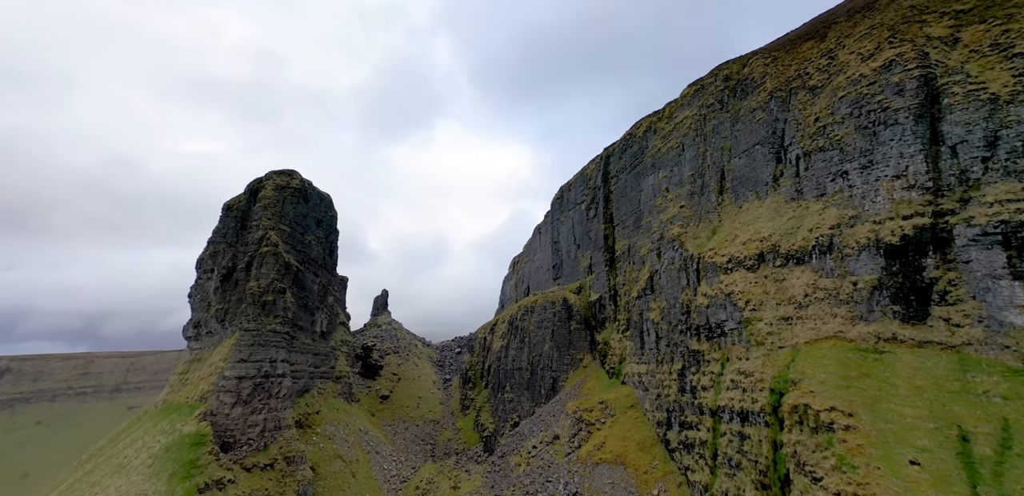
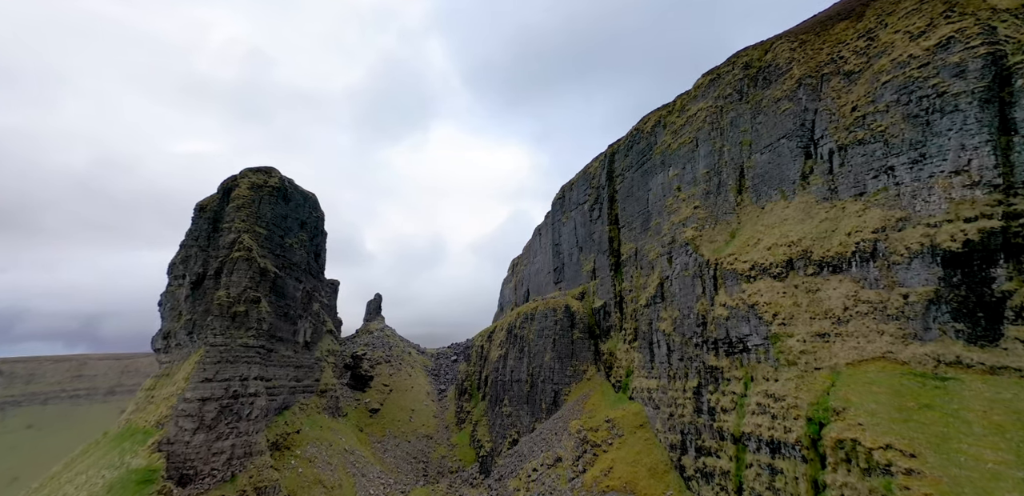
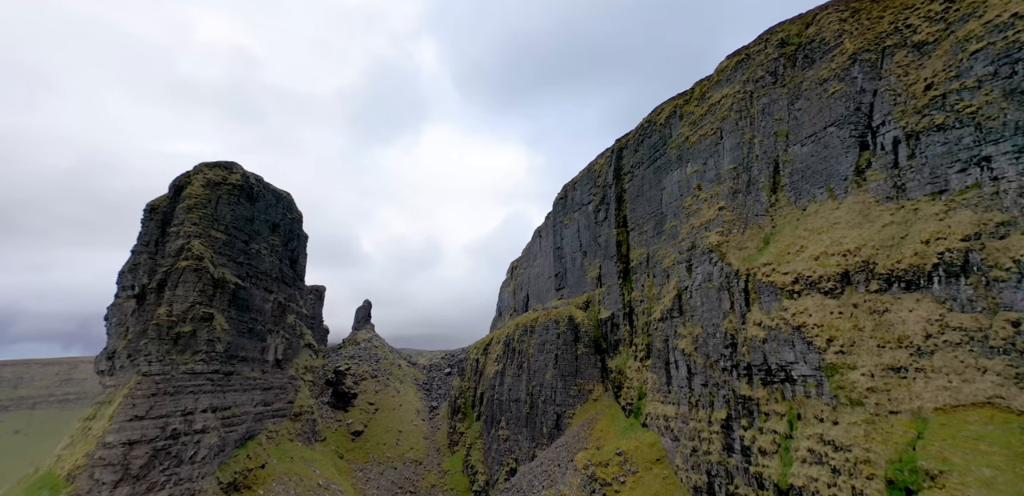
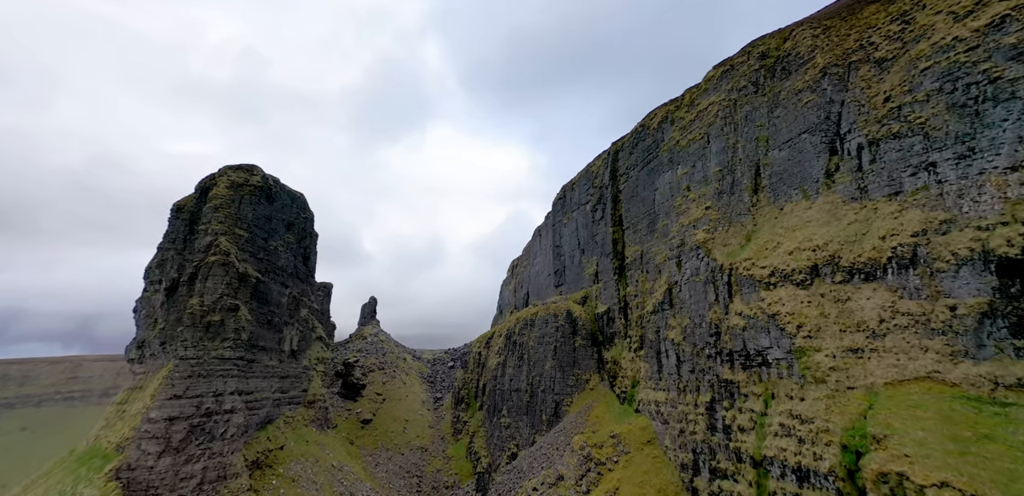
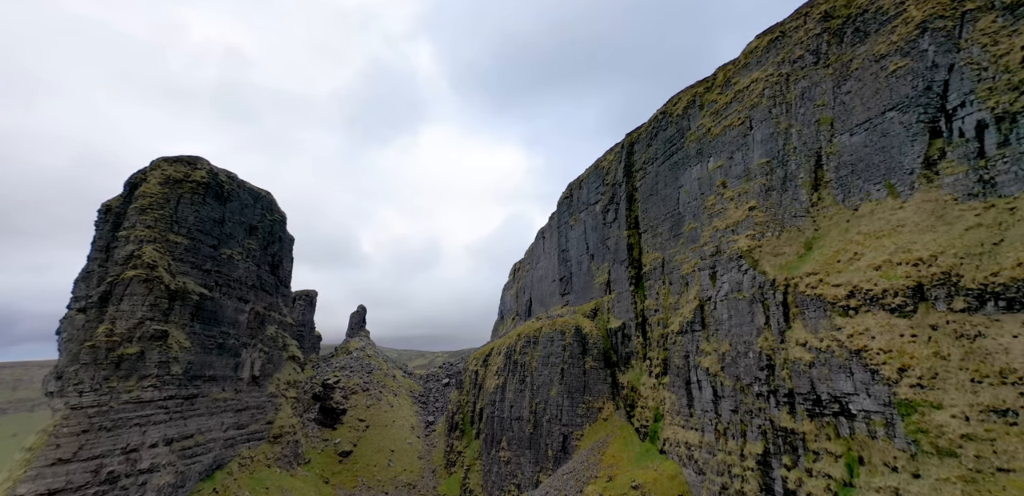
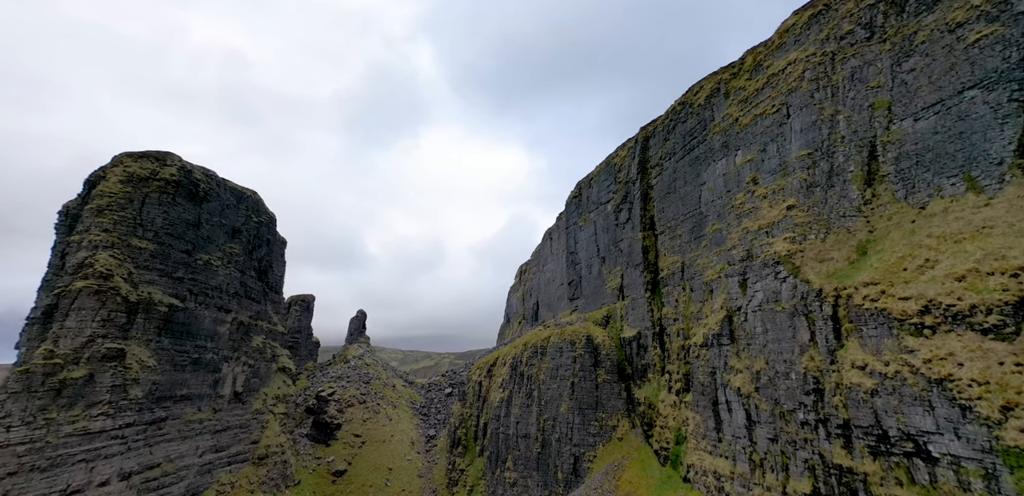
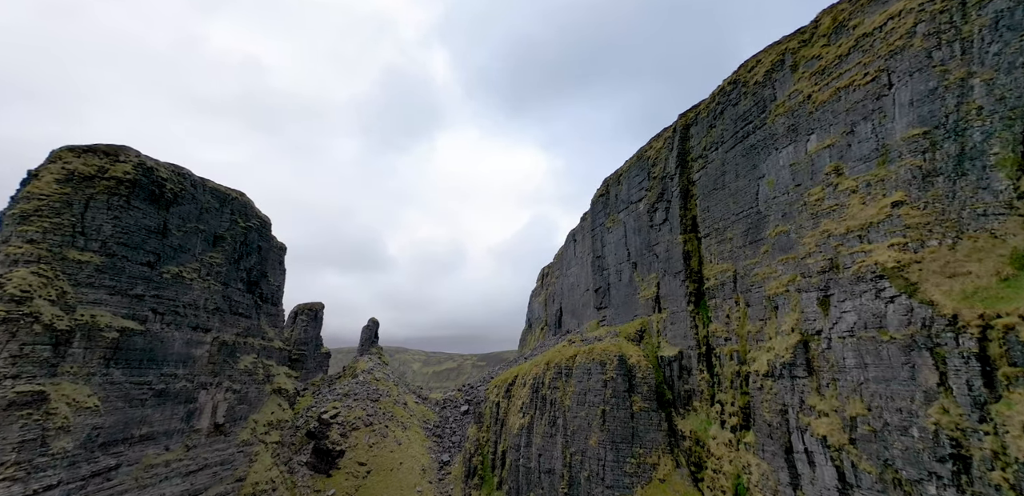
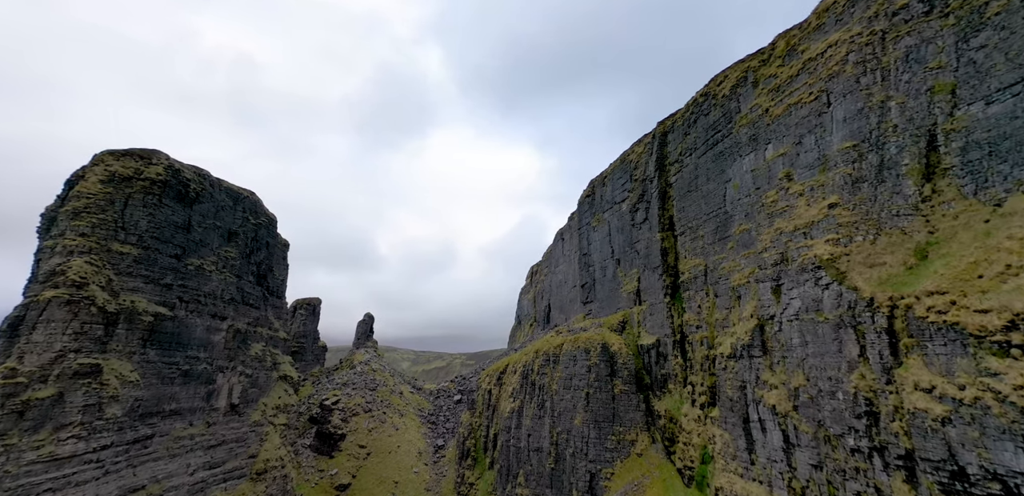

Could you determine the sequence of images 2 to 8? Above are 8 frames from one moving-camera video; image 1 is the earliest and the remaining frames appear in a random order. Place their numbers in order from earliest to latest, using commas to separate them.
2, 4, 3, 5, 6, 8, 7
